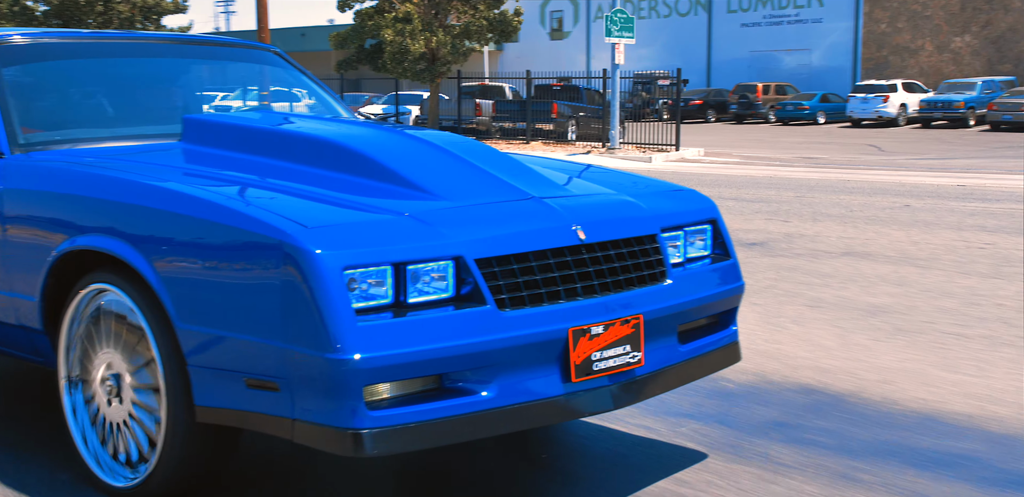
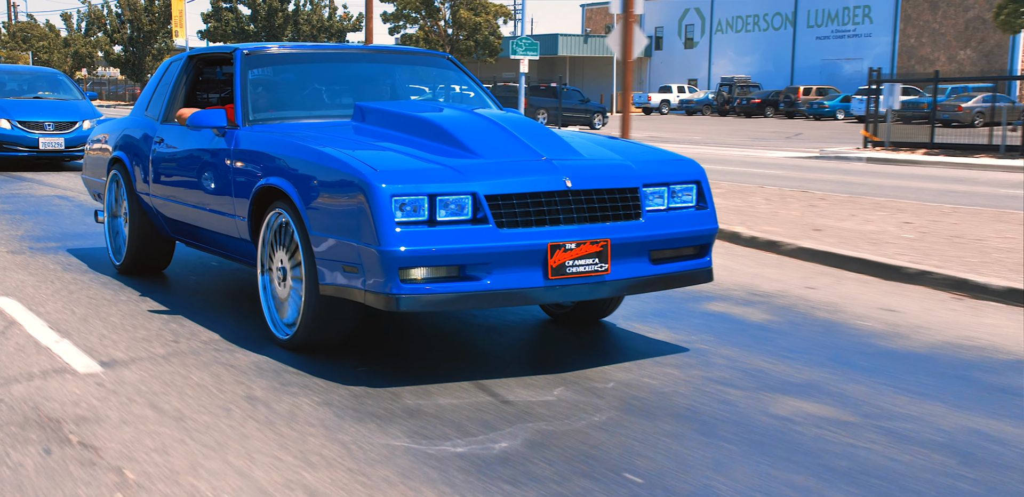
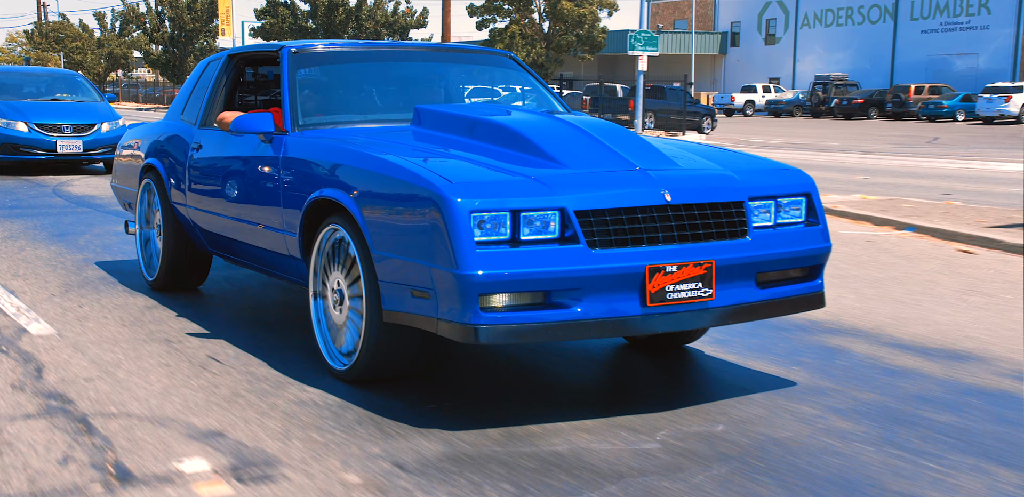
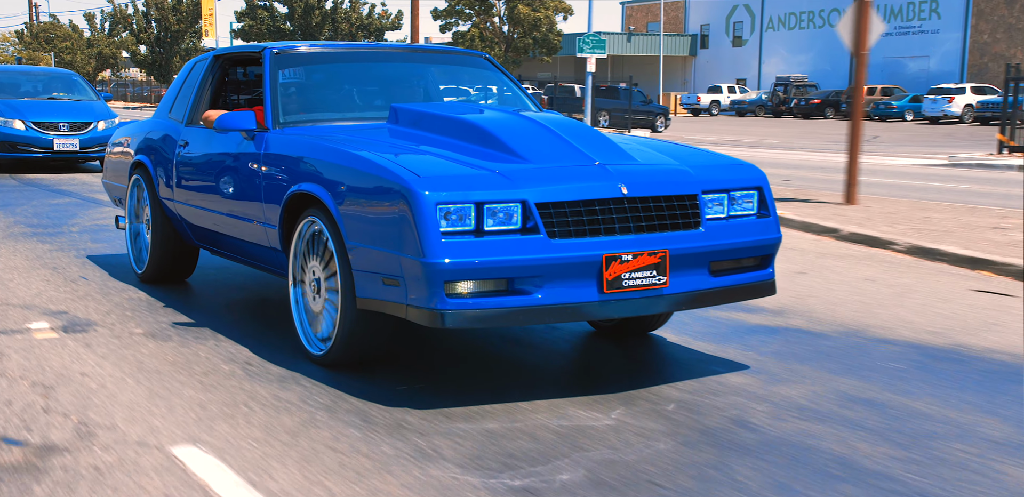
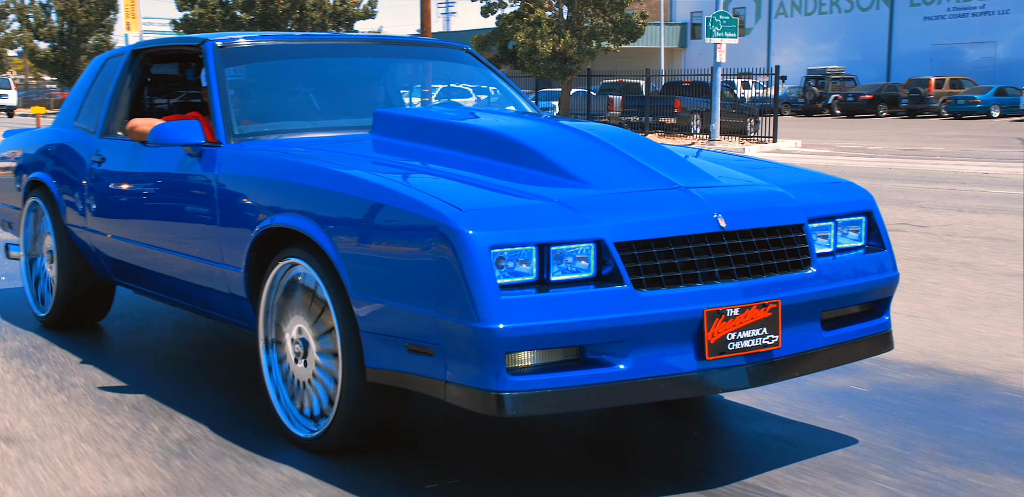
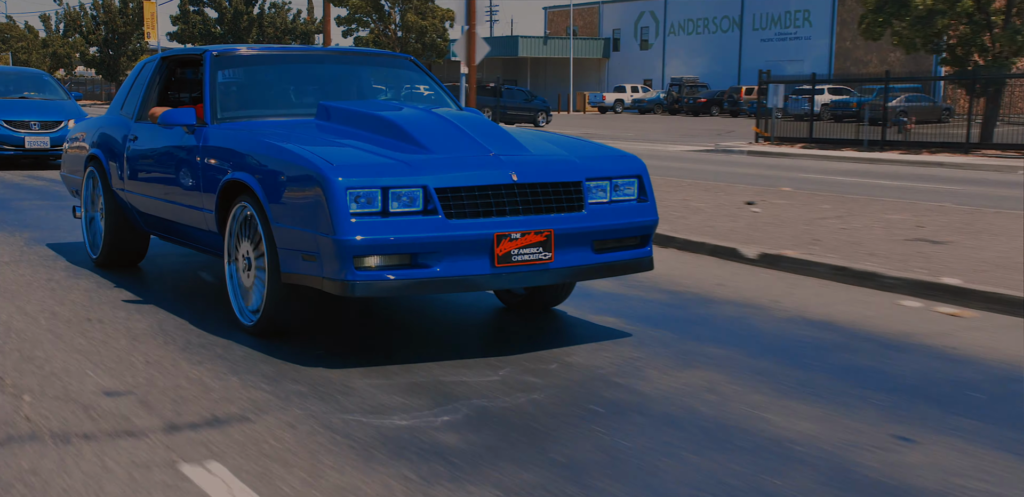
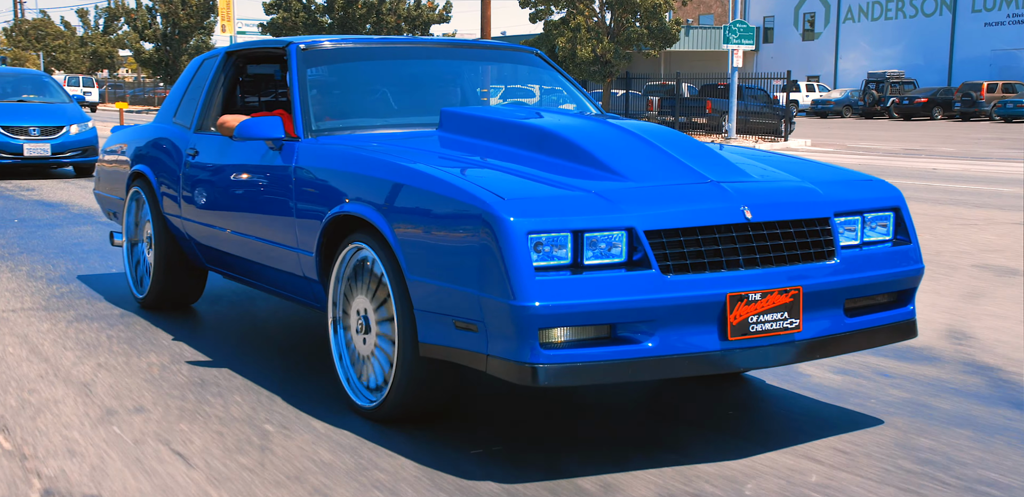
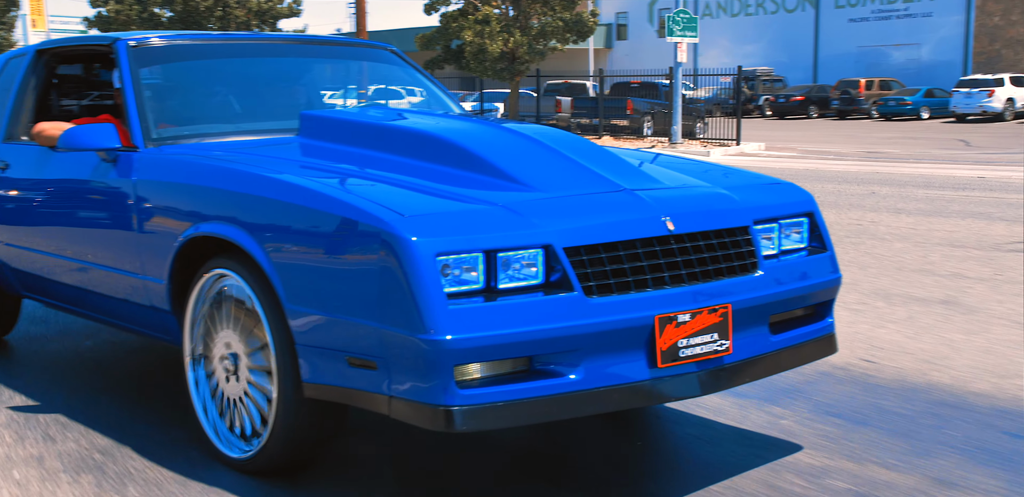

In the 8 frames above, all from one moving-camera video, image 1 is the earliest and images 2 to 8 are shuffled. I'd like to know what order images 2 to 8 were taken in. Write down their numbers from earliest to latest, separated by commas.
8, 5, 7, 3, 4, 2, 6
